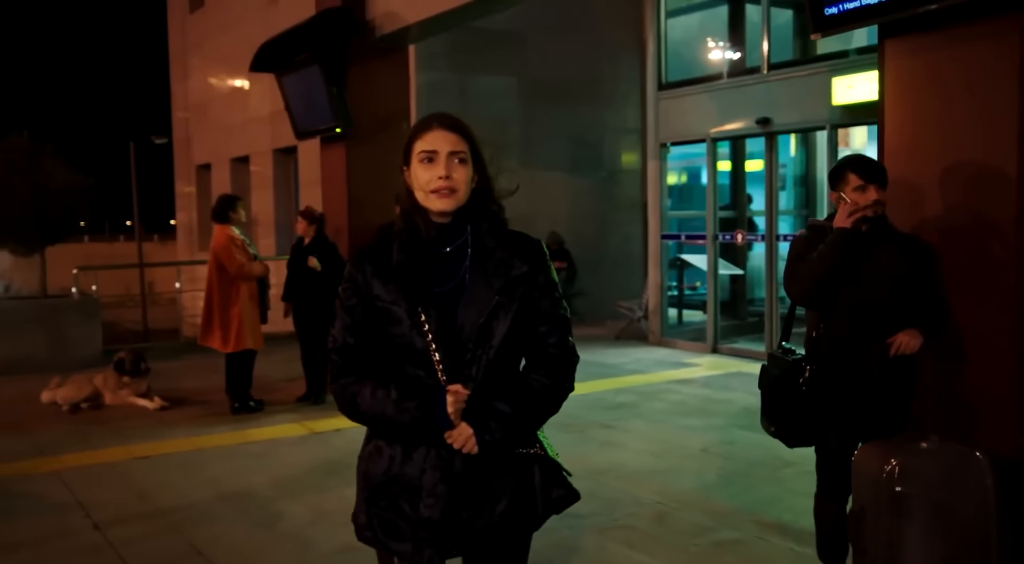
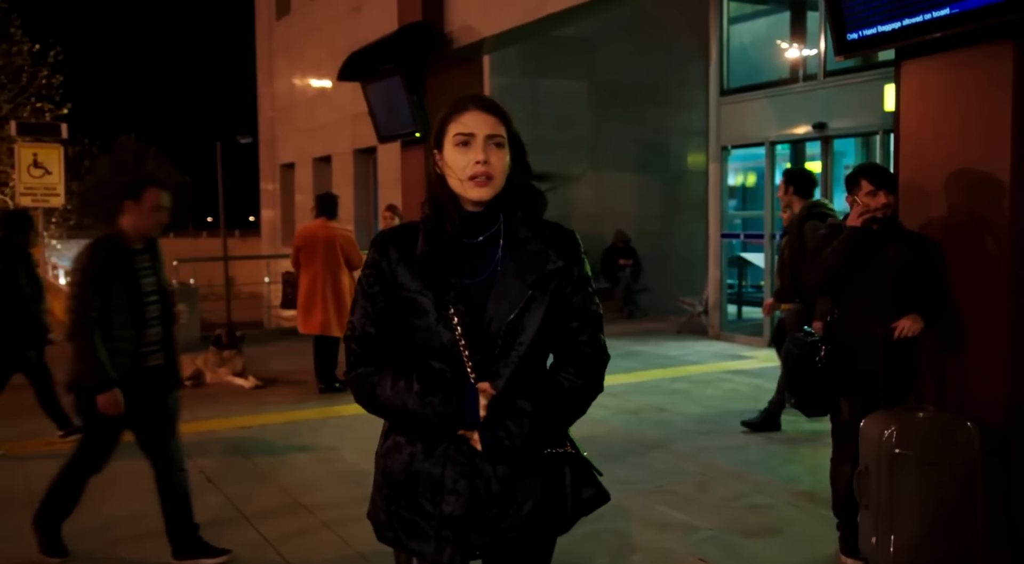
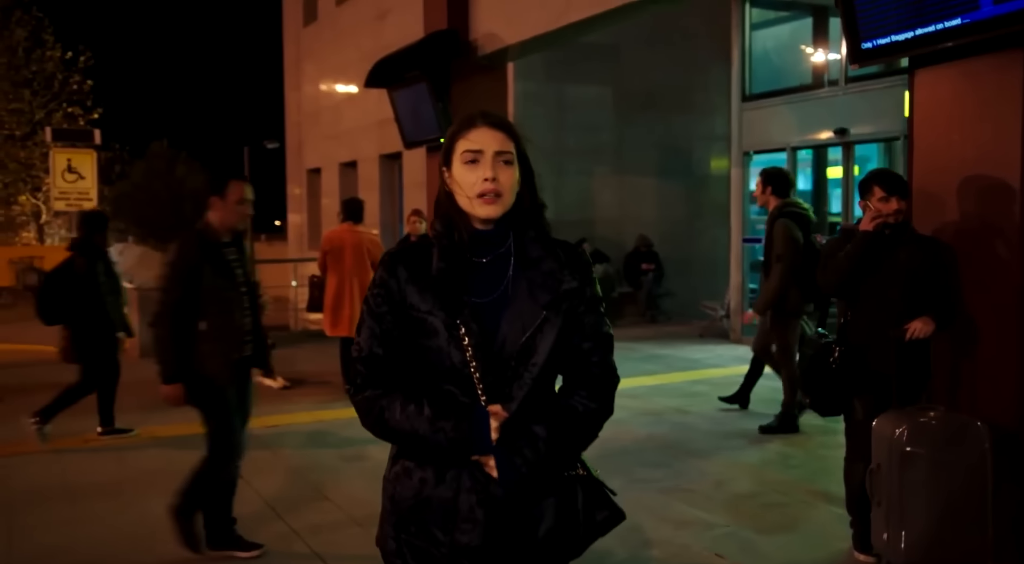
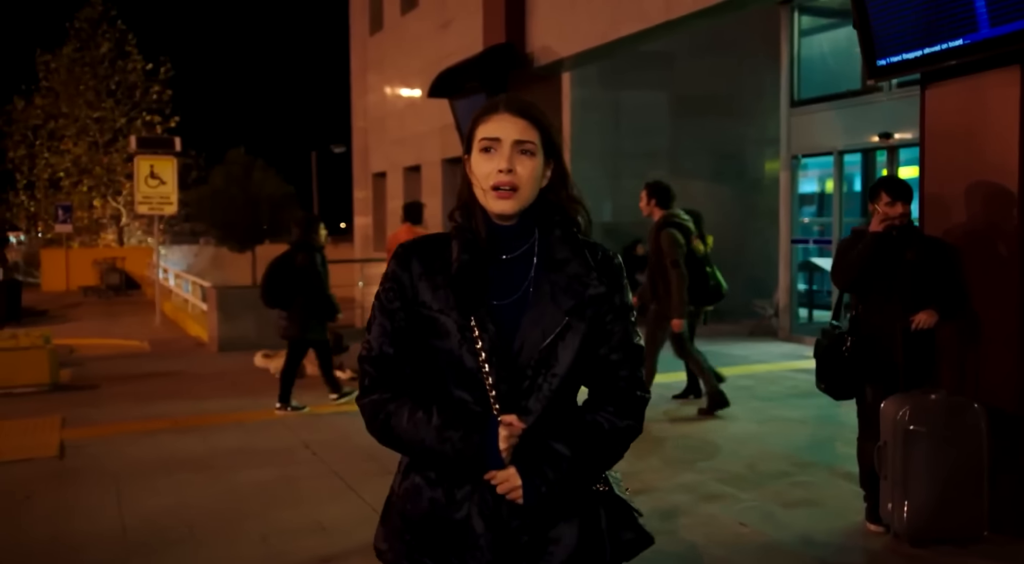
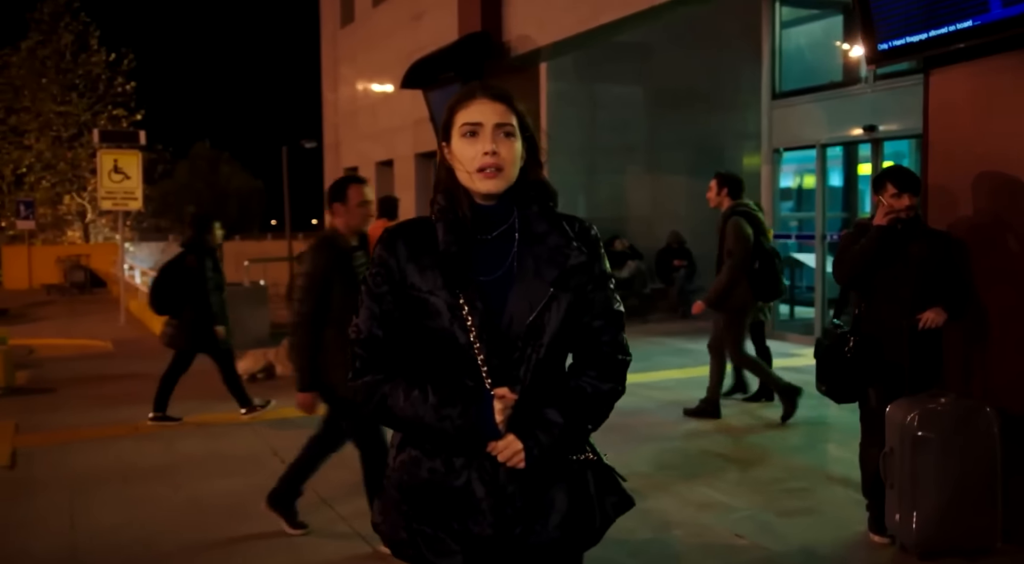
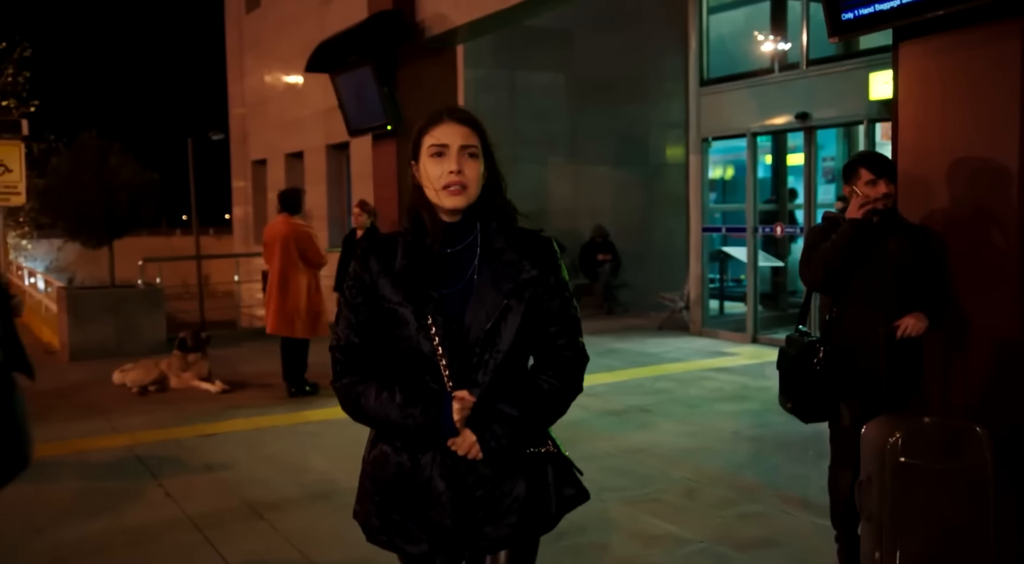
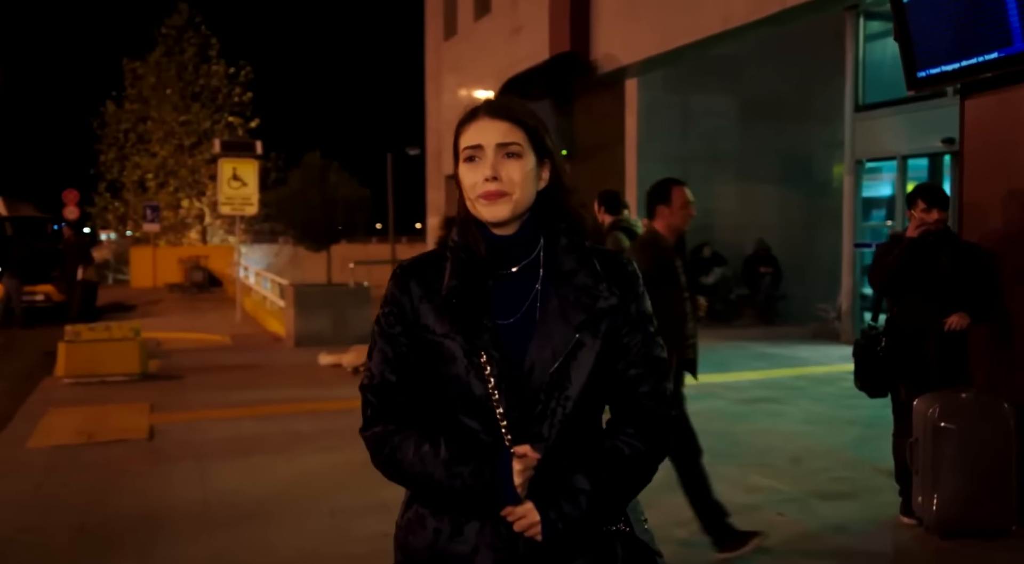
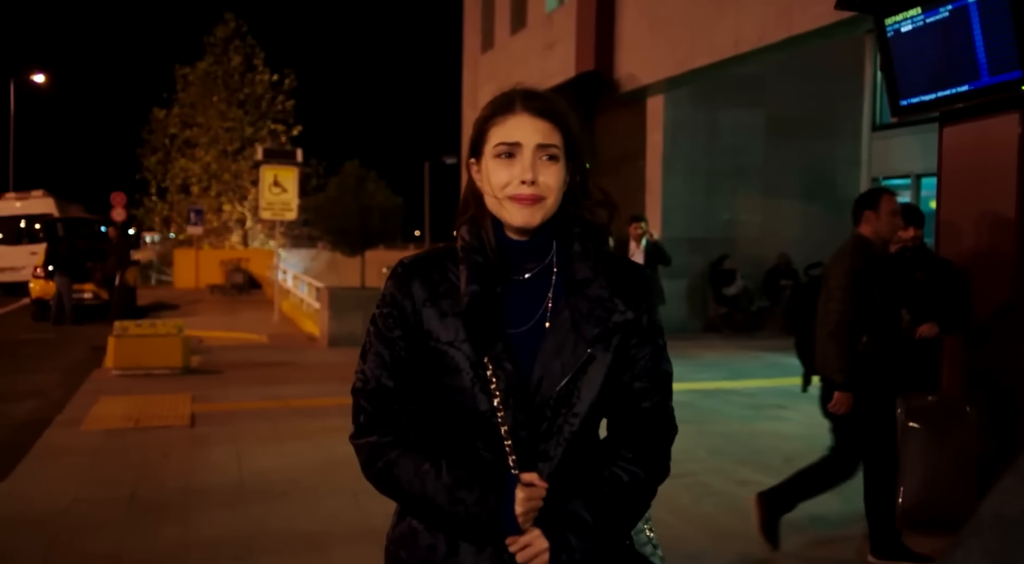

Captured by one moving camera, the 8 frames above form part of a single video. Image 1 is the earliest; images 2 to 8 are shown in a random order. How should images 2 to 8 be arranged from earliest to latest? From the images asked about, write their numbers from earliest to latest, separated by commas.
6, 2, 3, 5, 4, 7, 8
